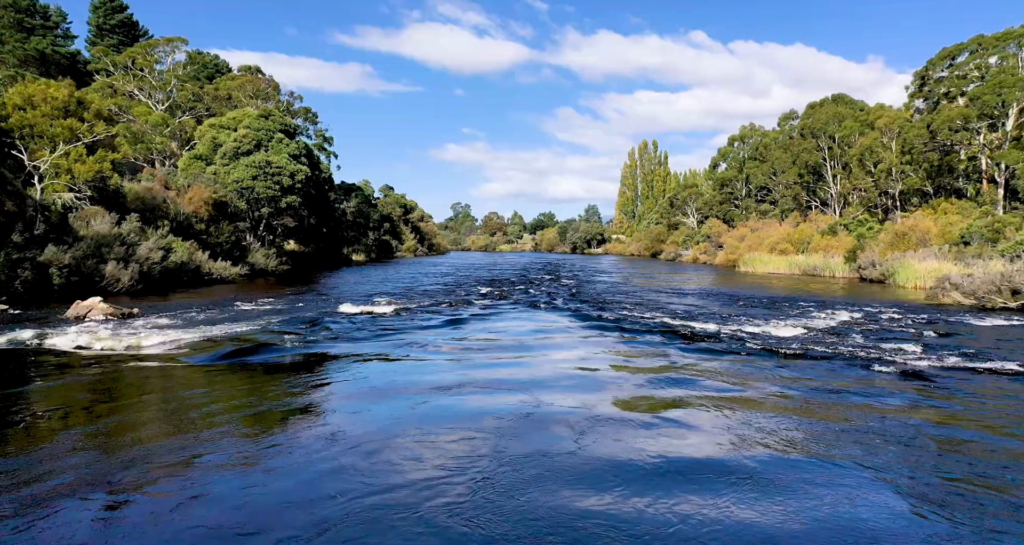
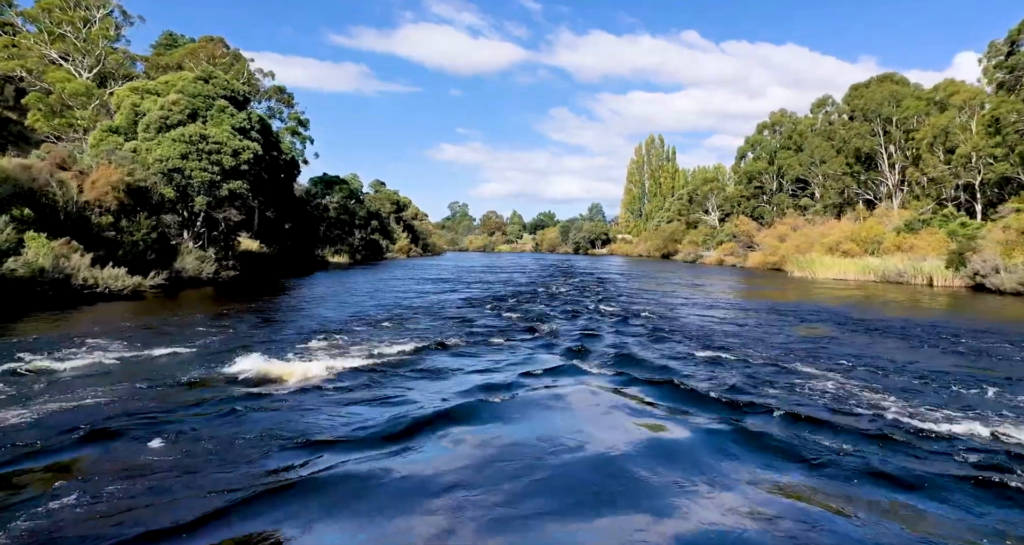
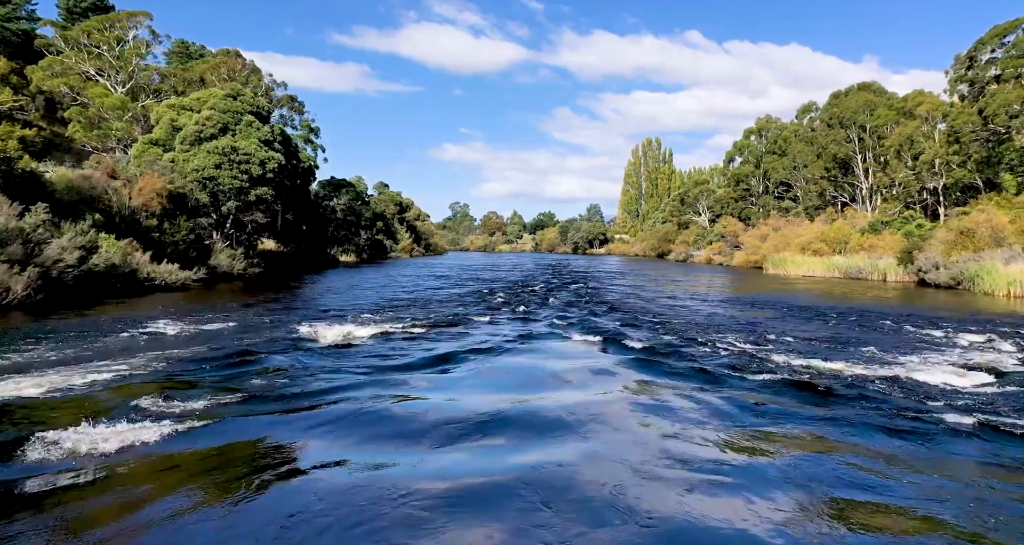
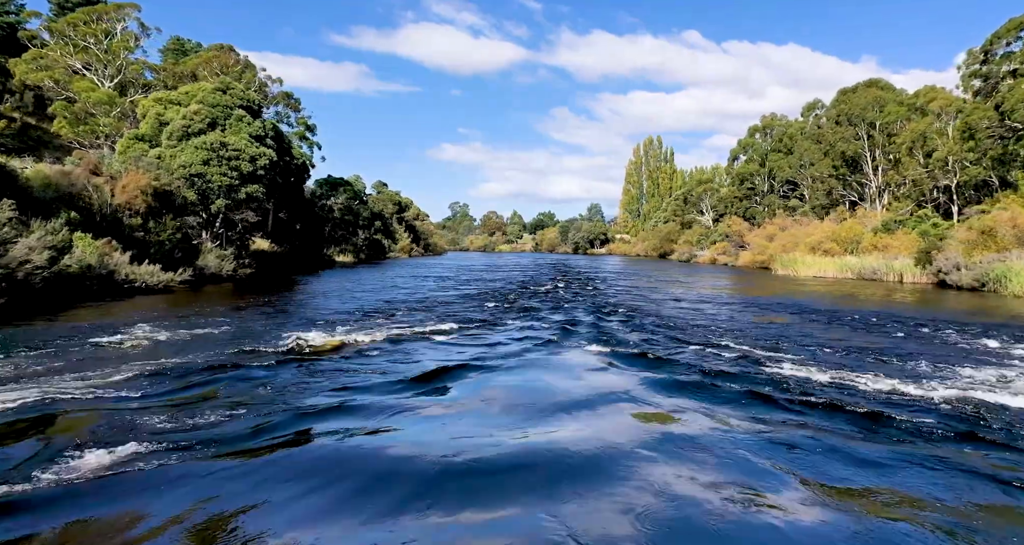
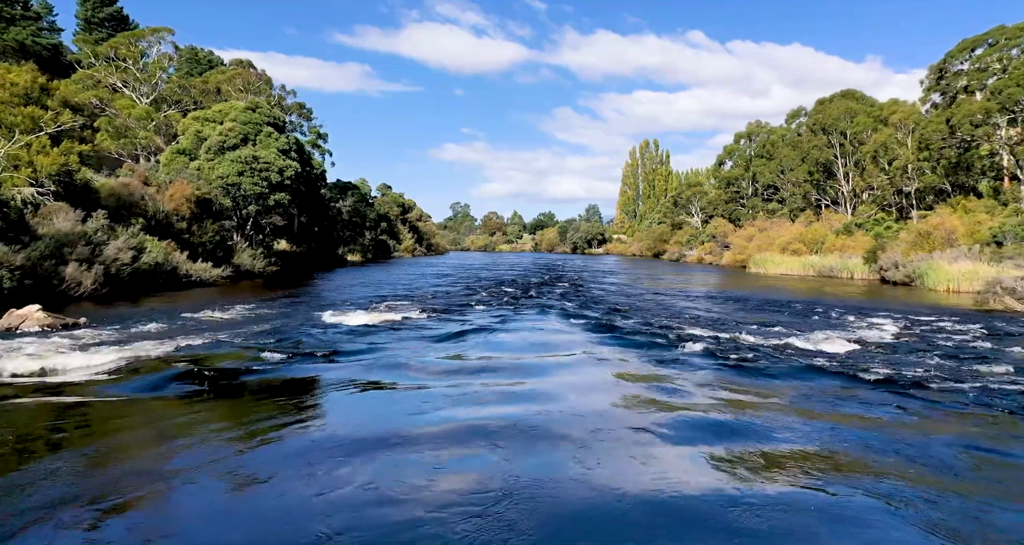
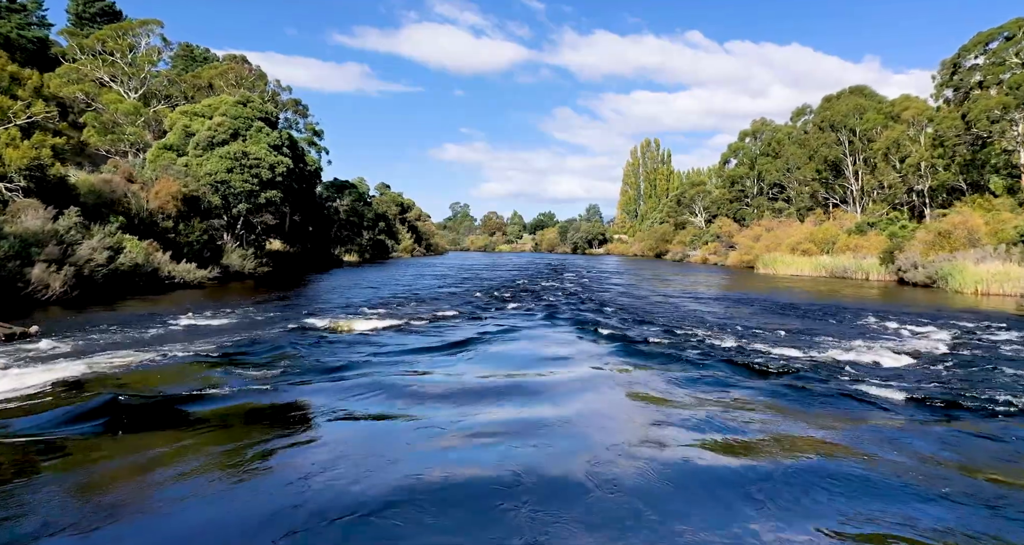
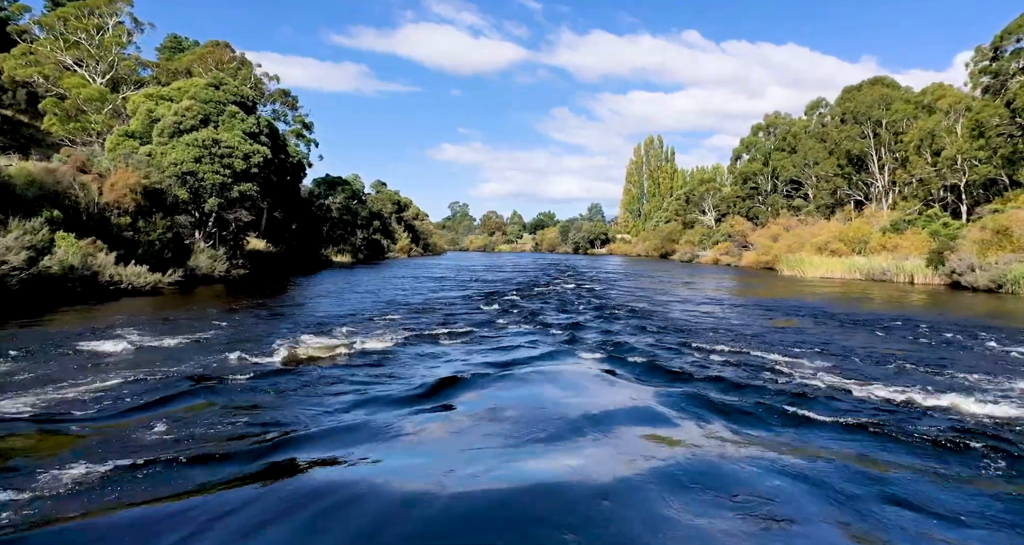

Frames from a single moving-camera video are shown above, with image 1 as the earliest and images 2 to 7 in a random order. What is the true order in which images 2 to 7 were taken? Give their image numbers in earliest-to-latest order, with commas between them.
5, 6, 3, 4, 7, 2
